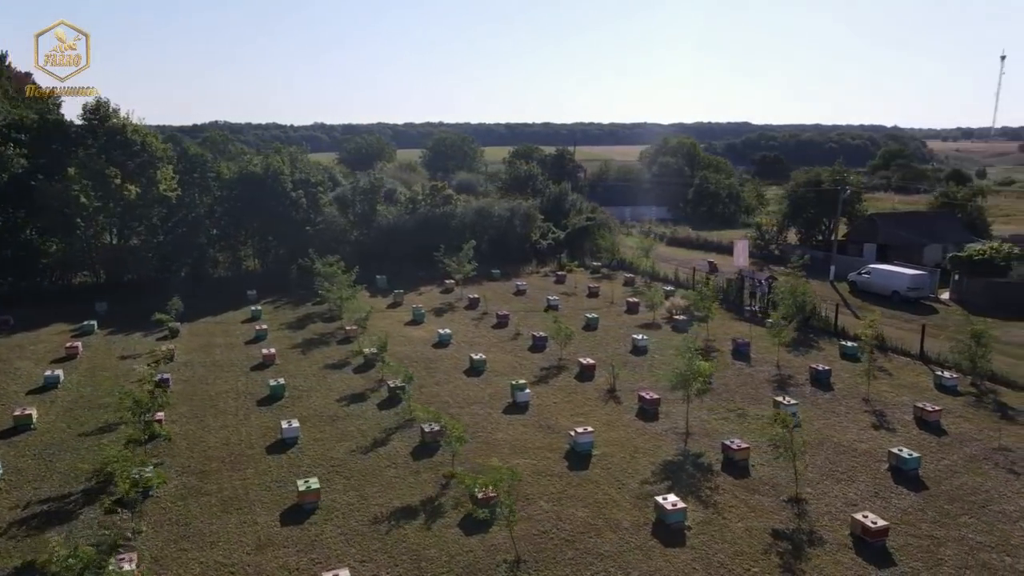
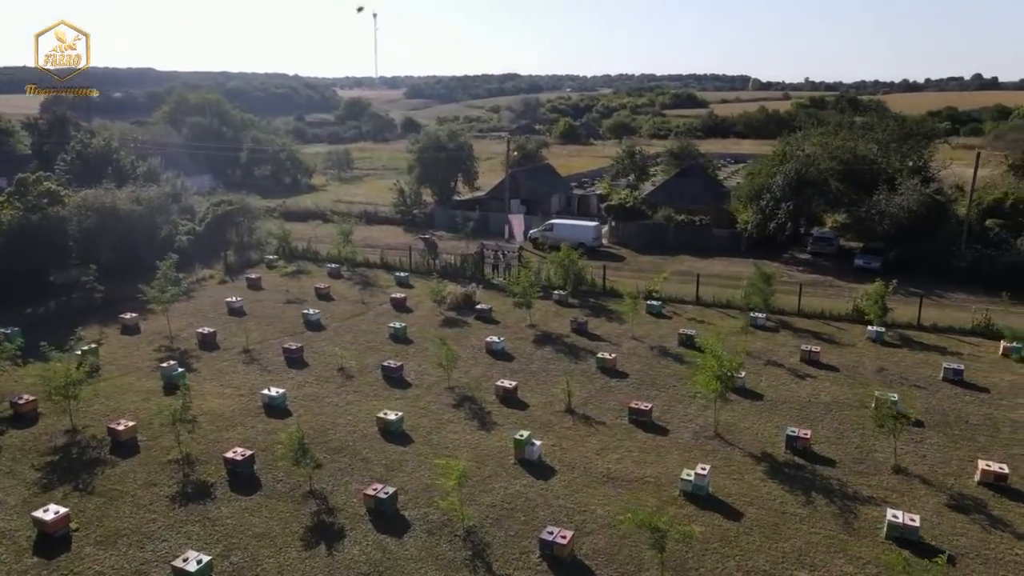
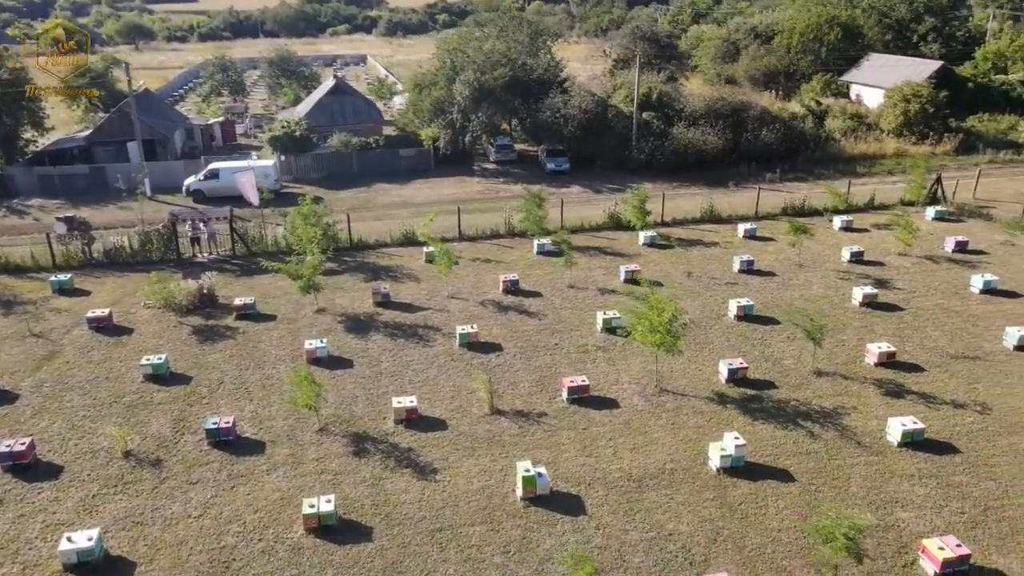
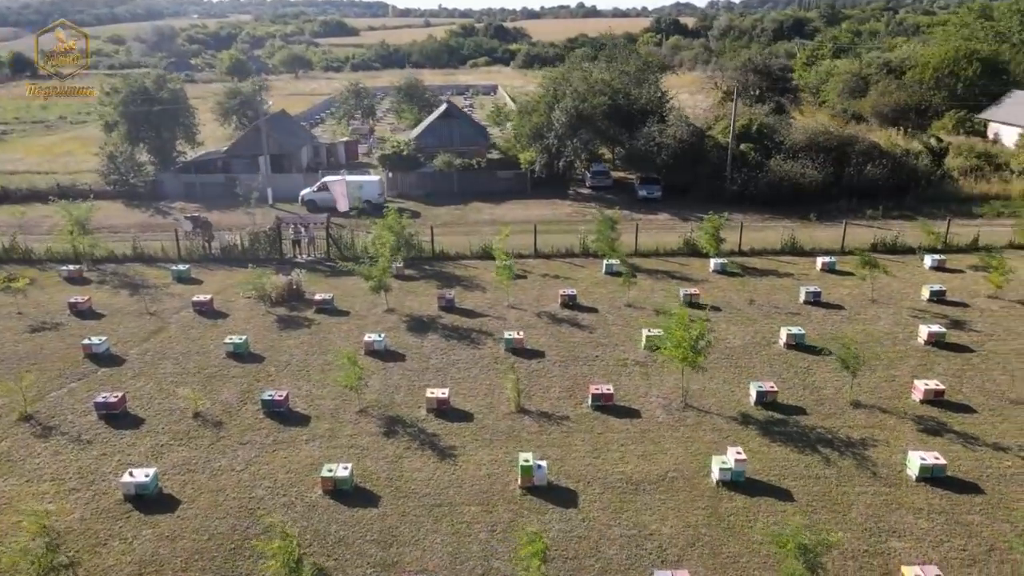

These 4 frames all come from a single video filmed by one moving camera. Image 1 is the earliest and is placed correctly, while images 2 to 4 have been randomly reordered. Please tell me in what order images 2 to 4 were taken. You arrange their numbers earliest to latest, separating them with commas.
2, 4, 3
